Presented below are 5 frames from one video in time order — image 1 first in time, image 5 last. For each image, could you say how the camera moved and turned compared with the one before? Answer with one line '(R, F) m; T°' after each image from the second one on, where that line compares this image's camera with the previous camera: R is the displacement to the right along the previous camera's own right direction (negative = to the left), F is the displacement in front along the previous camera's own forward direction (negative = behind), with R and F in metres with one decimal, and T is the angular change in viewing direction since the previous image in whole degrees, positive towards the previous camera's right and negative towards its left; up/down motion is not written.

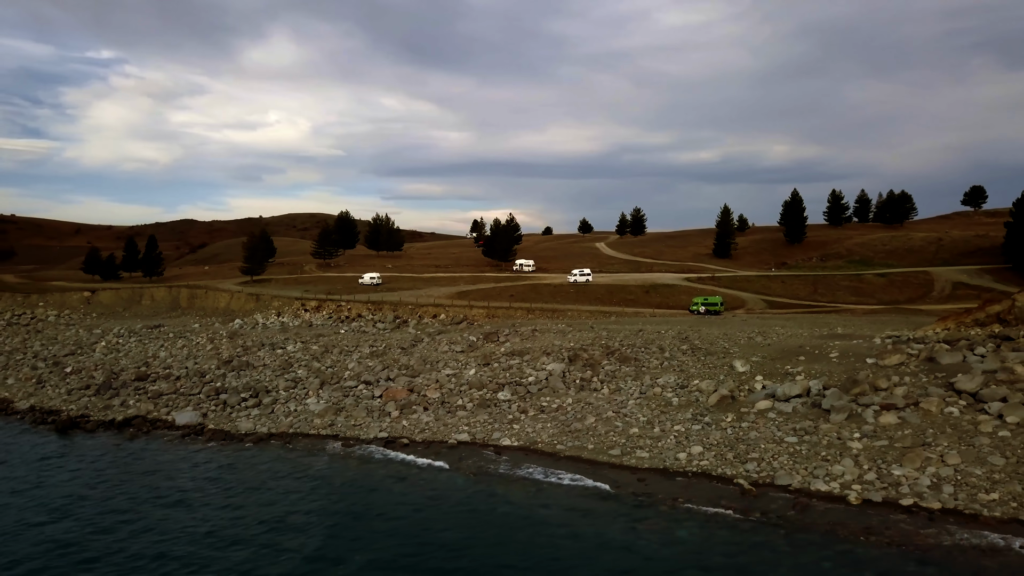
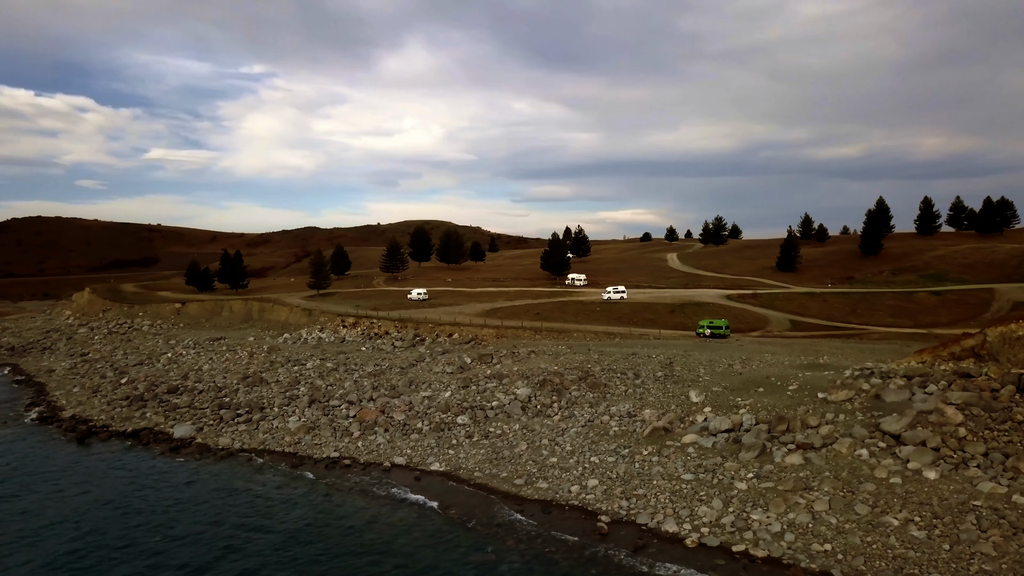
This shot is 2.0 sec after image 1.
(+4.7, -0.7) m; -9°
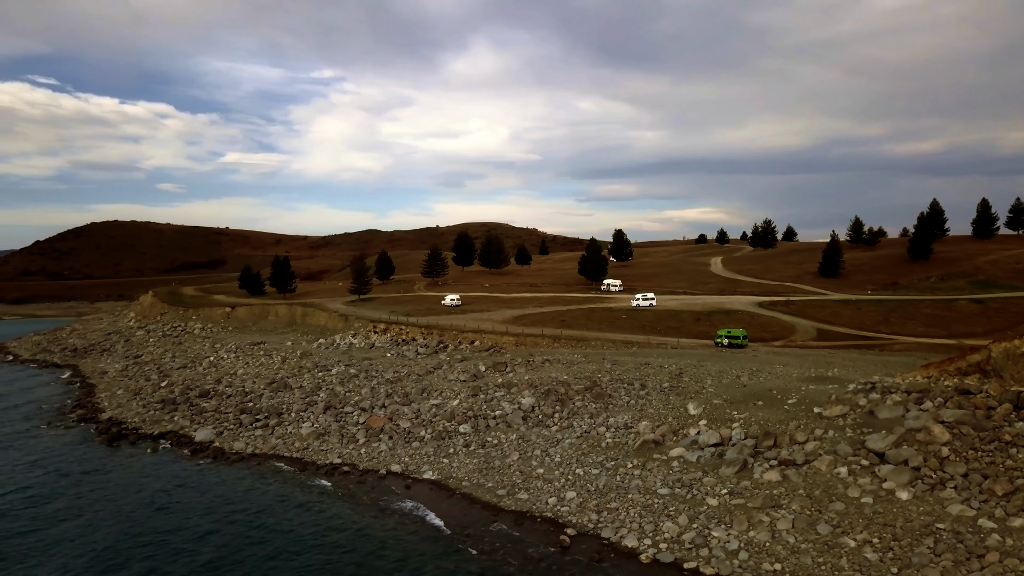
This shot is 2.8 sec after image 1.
(+1.8, -0.4) m; -5°
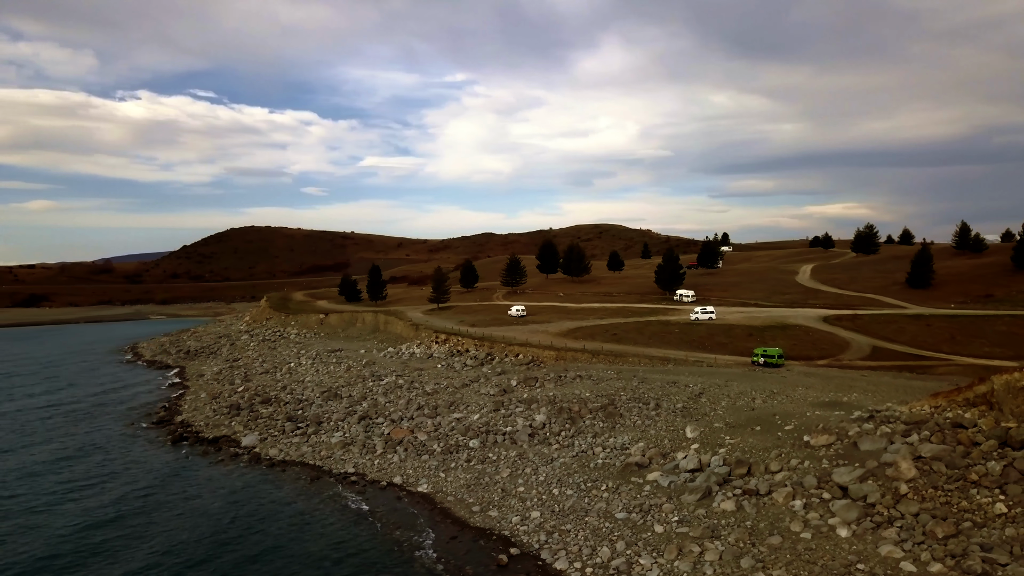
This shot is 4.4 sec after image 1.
(+3.6, -0.7) m; -9°
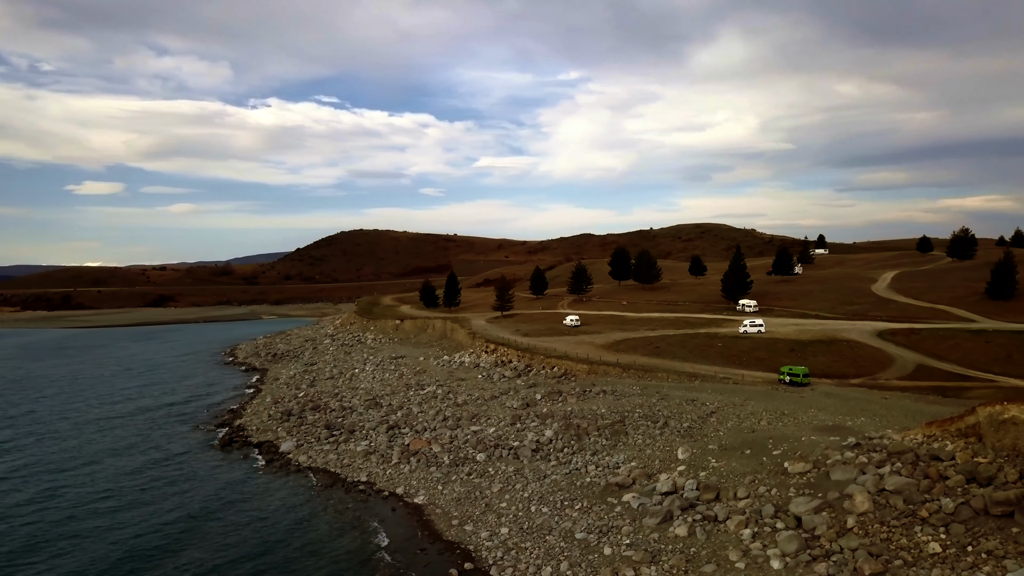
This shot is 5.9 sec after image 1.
(+3.4, -0.7) m; -8°
